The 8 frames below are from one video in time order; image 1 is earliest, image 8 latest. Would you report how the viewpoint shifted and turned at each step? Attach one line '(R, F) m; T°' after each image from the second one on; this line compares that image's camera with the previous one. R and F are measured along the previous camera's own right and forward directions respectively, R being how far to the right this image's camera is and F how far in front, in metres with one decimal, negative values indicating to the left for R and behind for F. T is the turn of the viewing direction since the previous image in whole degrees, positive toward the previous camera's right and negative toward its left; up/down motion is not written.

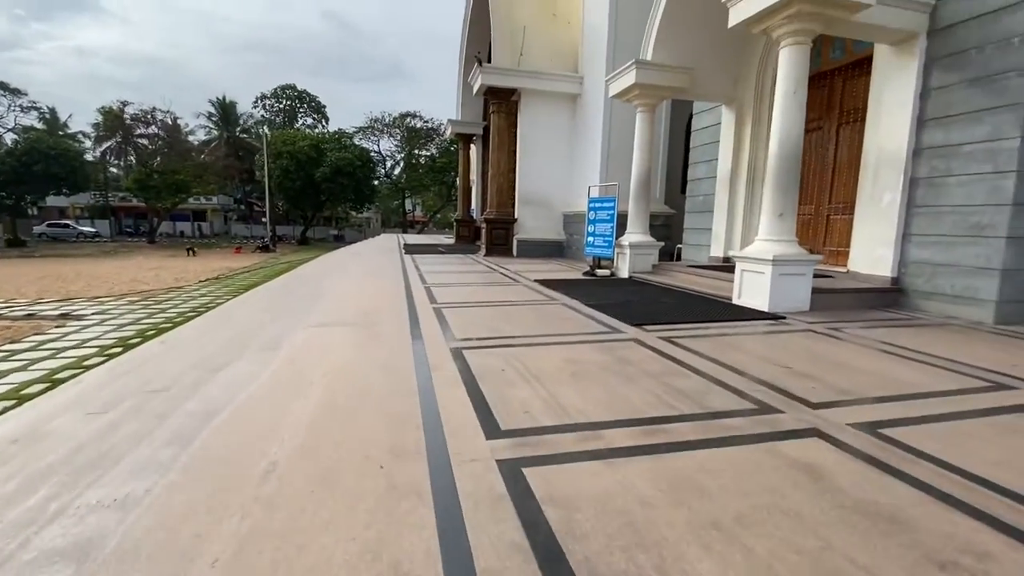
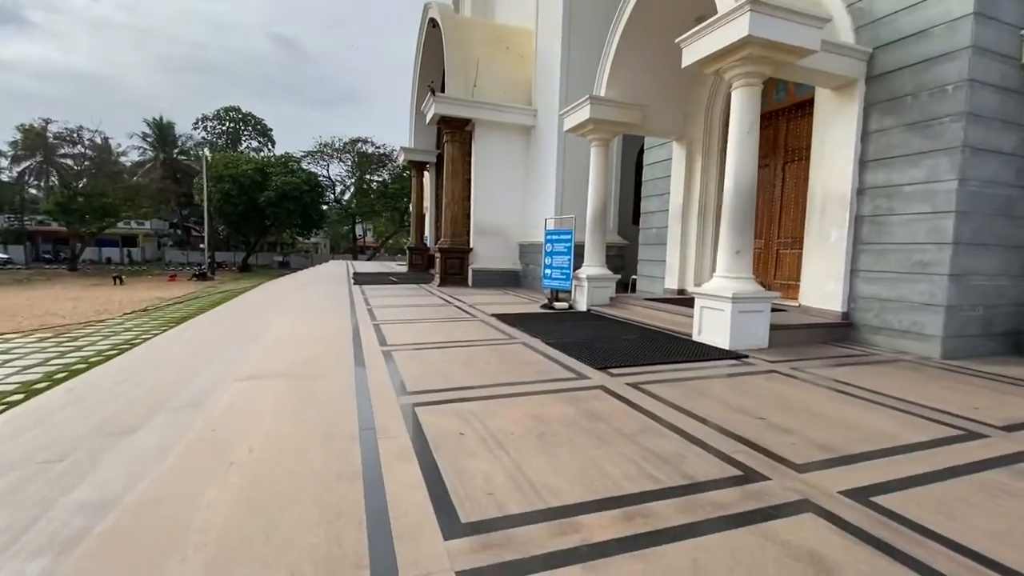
(0.0, +0.2) m; +5°
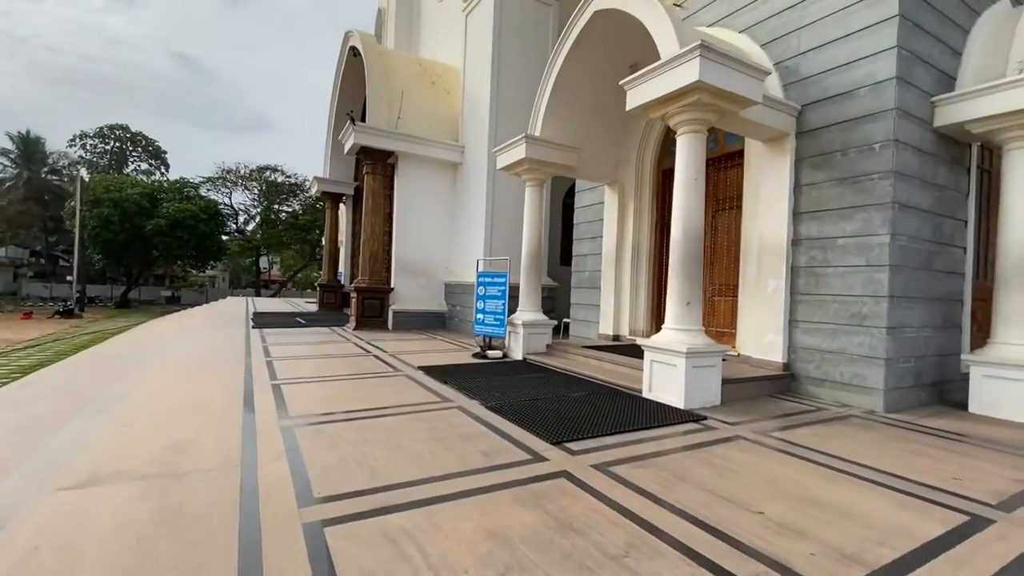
(-0.1, +0.5) m; +10°
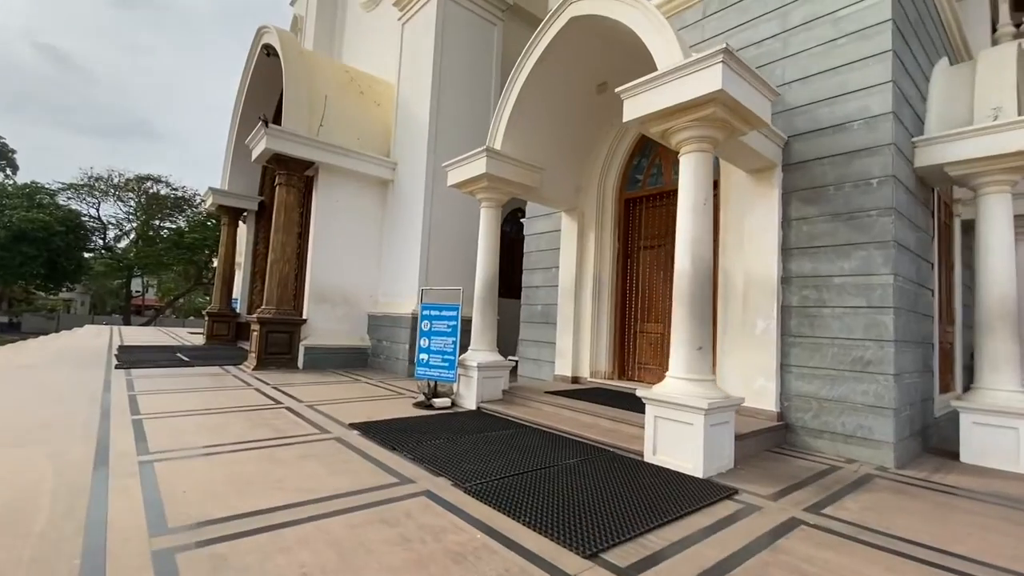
(-0.5, +0.9) m; +11°
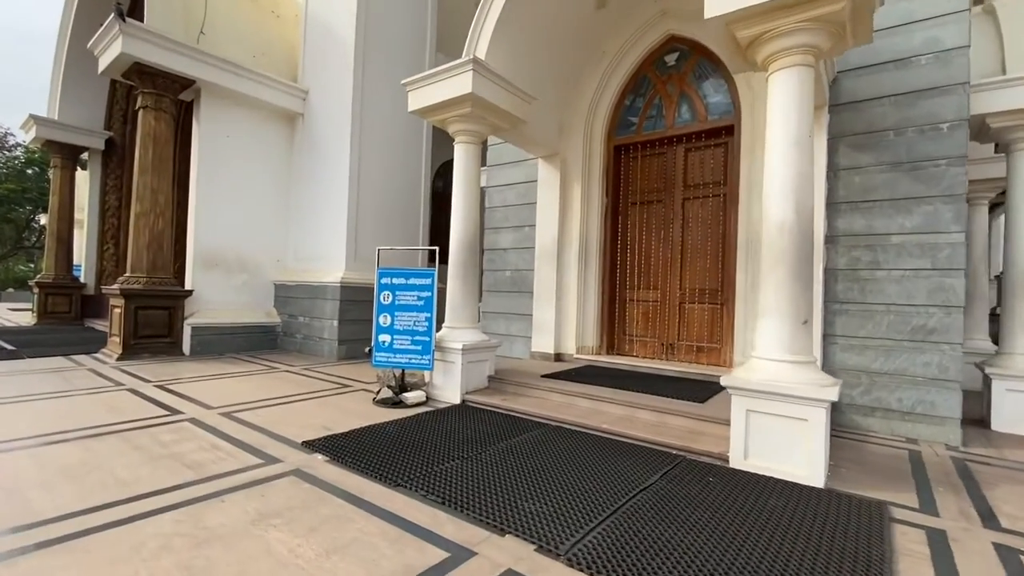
(-0.8, +1.1) m; +13°
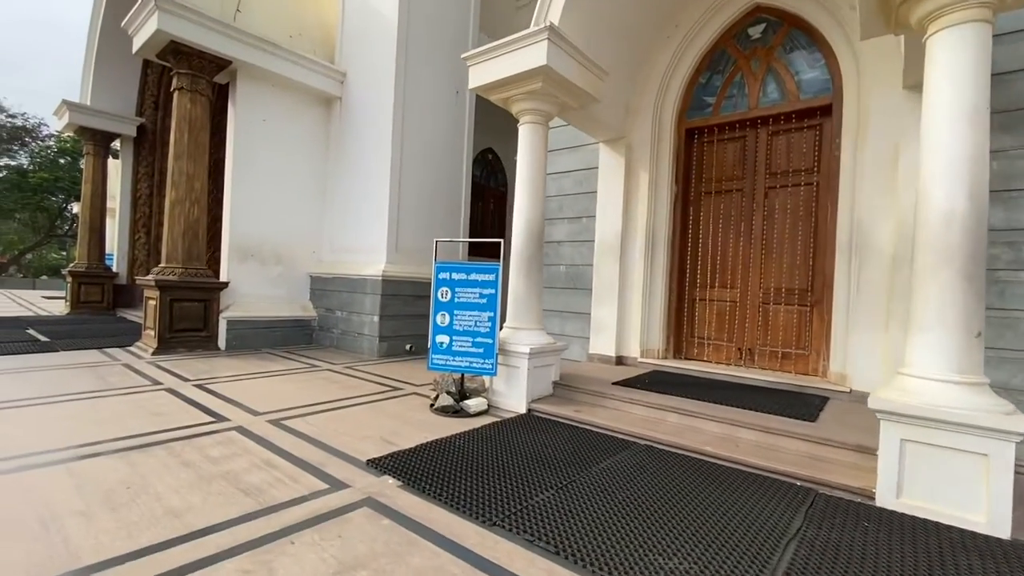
(-0.4, +0.4) m; -2°
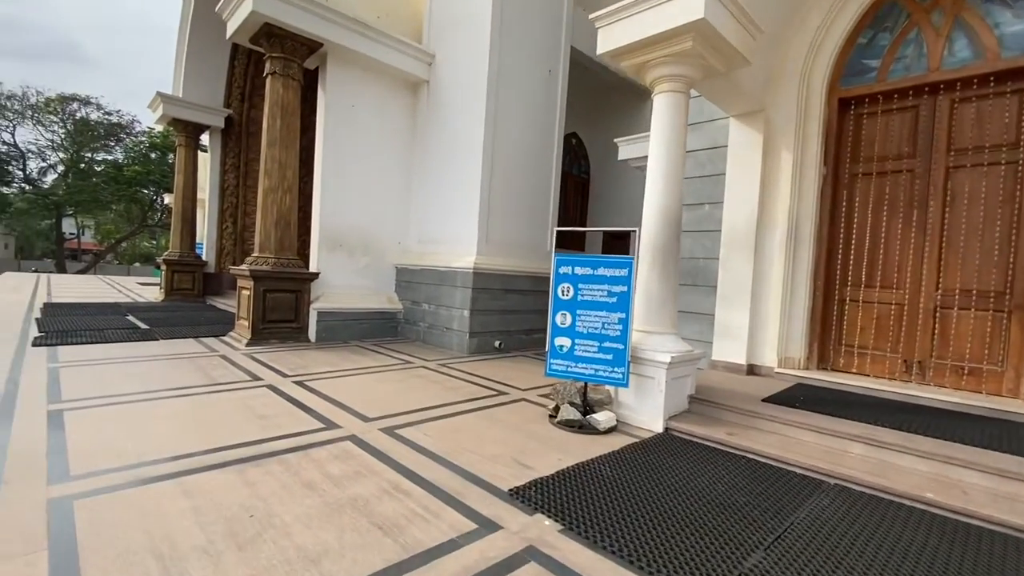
(-0.5, +0.4) m; -6°
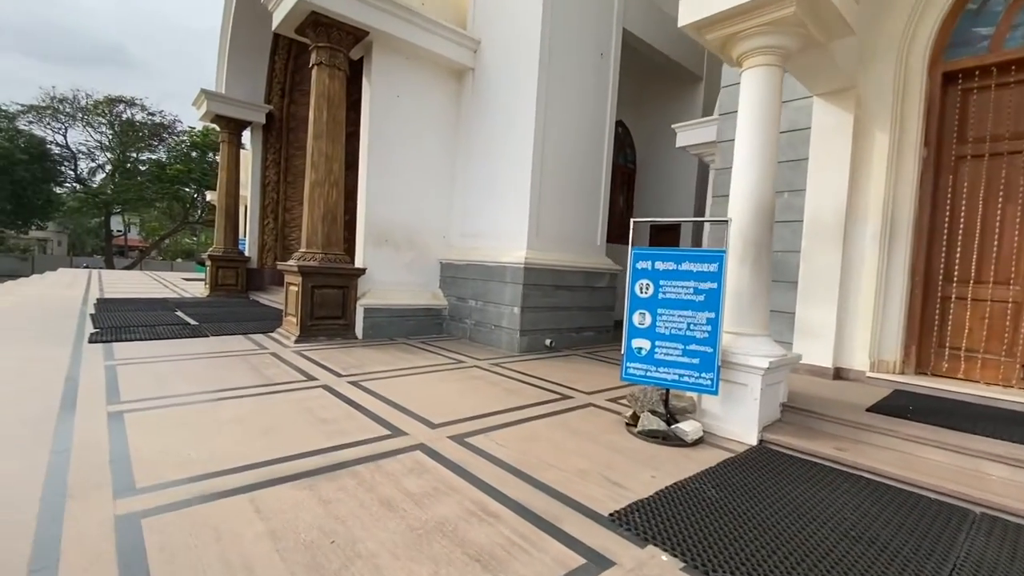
(-0.3, +0.2) m; -3°
